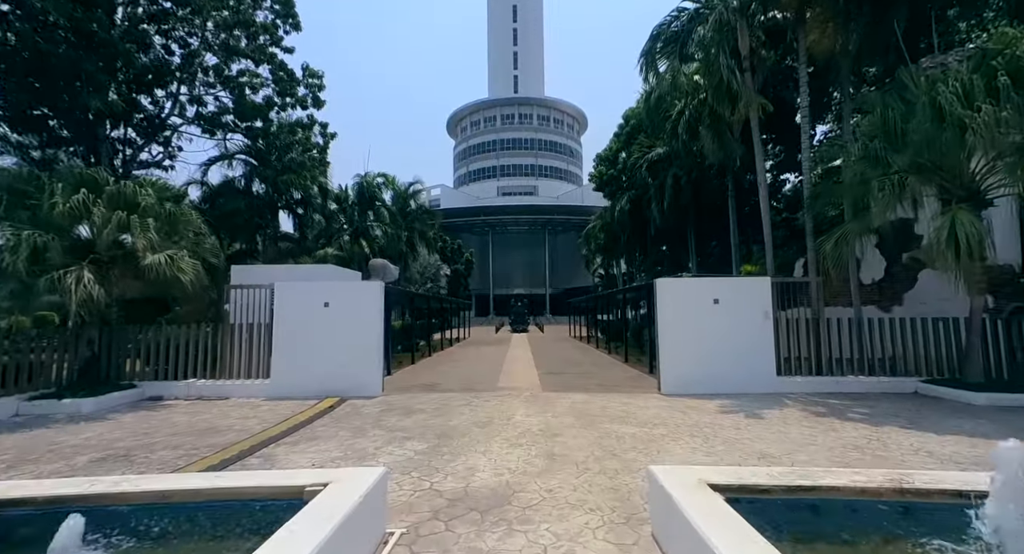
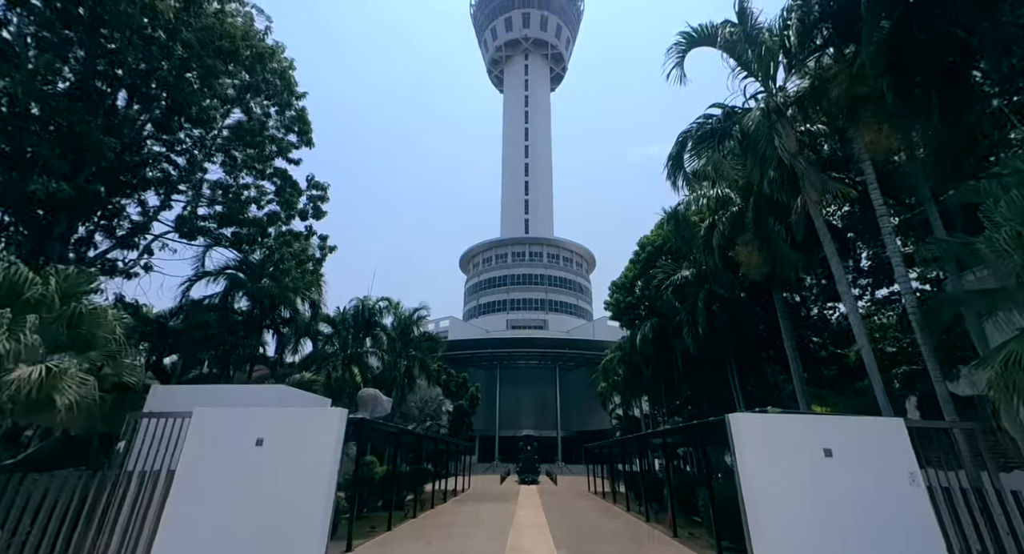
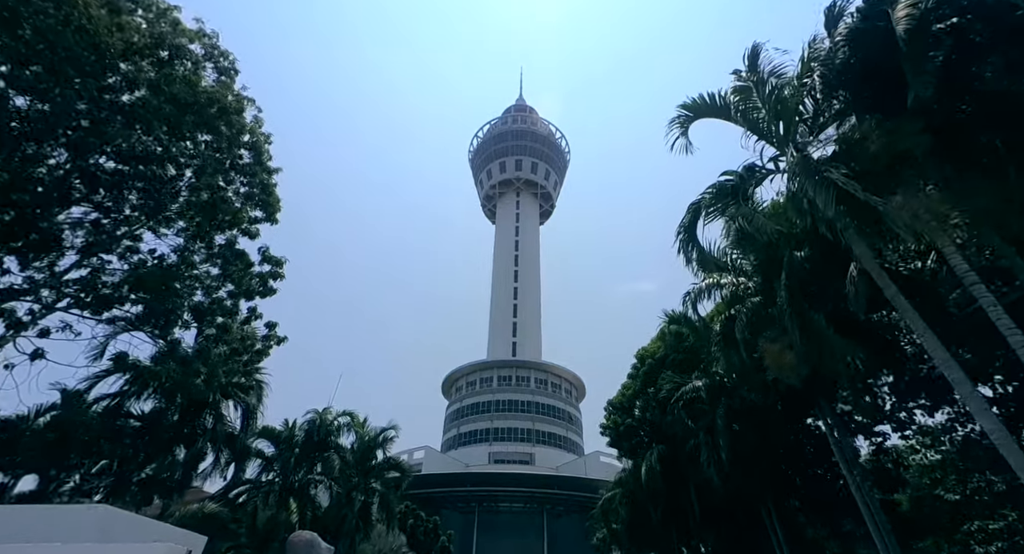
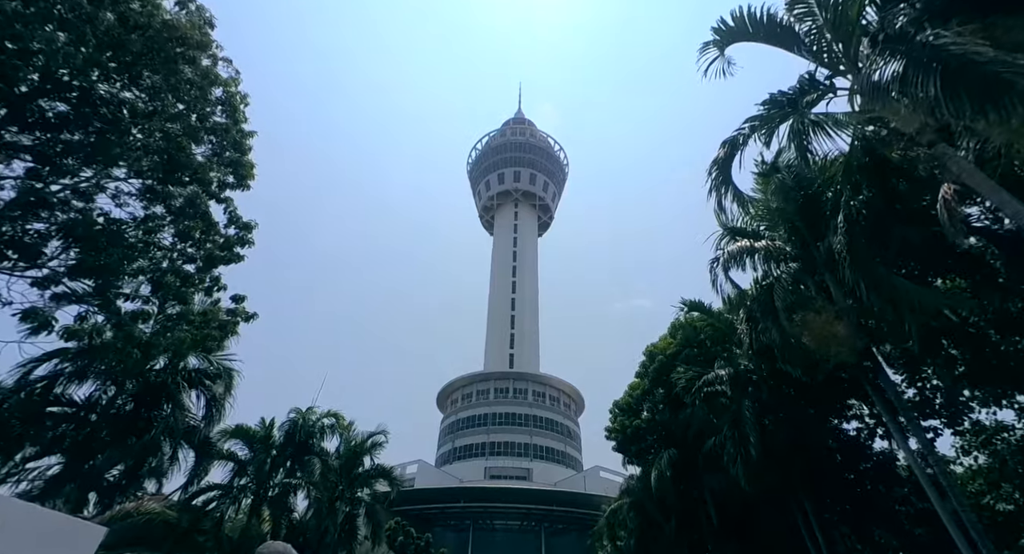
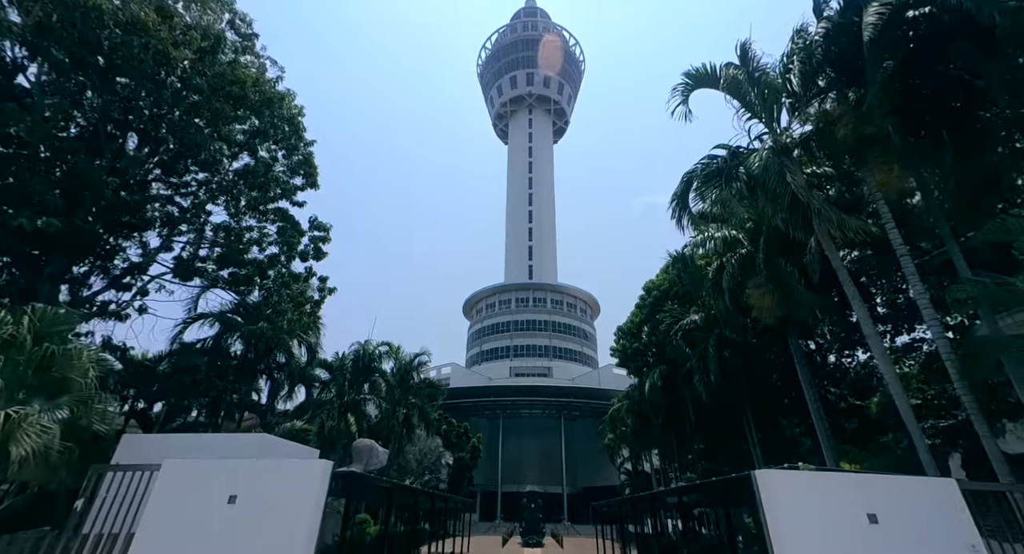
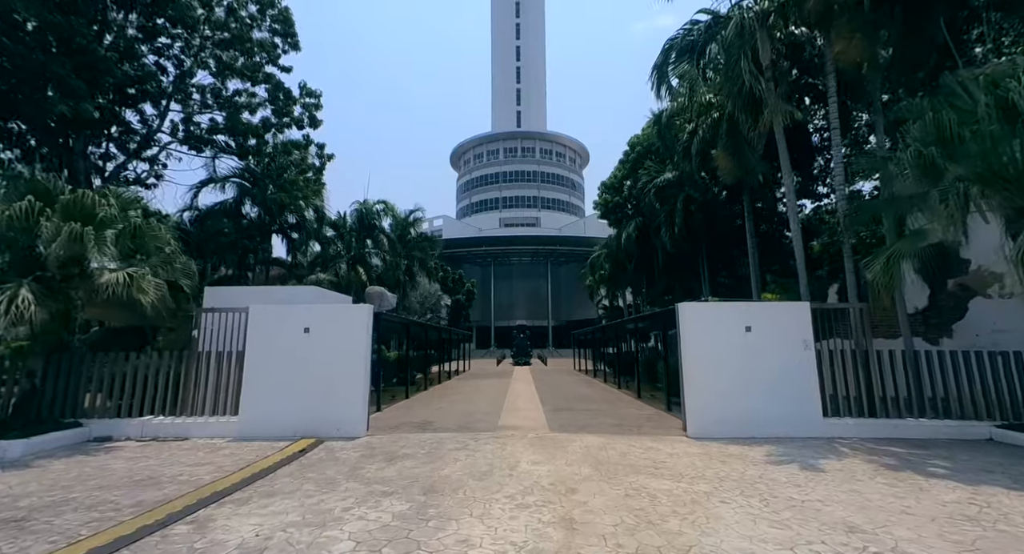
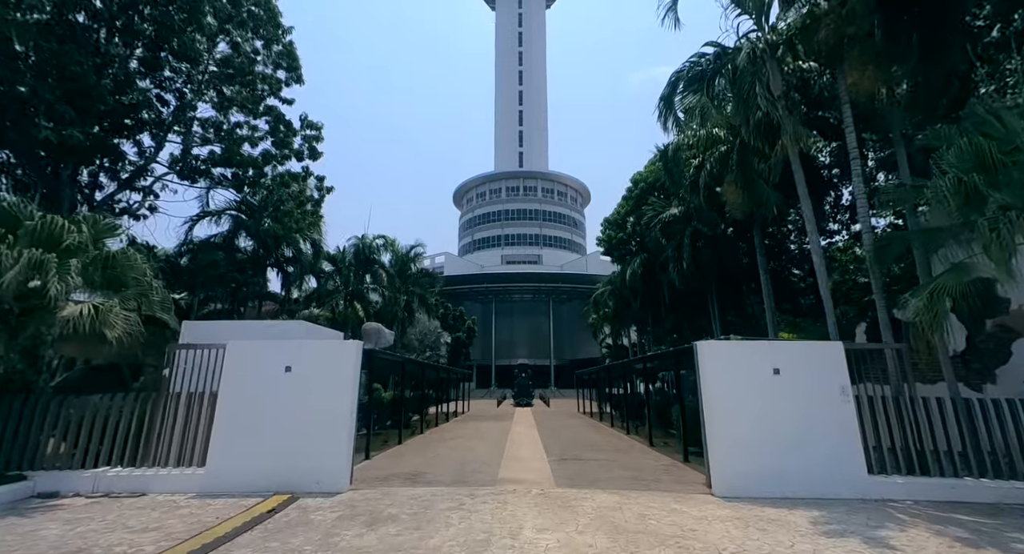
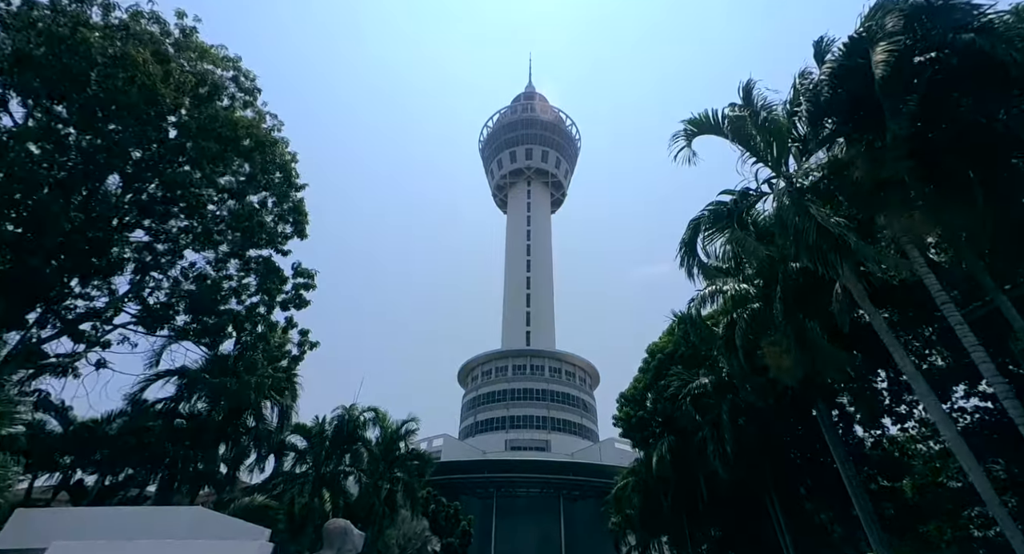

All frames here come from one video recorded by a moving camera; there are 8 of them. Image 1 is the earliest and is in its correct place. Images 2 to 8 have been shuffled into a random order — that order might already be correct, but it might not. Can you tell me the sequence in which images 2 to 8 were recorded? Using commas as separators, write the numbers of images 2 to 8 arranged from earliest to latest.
6, 7, 2, 5, 8, 3, 4
